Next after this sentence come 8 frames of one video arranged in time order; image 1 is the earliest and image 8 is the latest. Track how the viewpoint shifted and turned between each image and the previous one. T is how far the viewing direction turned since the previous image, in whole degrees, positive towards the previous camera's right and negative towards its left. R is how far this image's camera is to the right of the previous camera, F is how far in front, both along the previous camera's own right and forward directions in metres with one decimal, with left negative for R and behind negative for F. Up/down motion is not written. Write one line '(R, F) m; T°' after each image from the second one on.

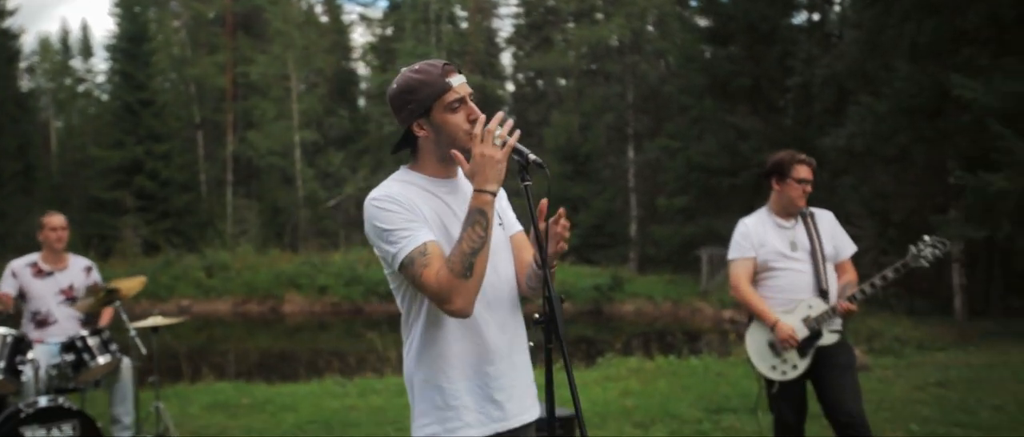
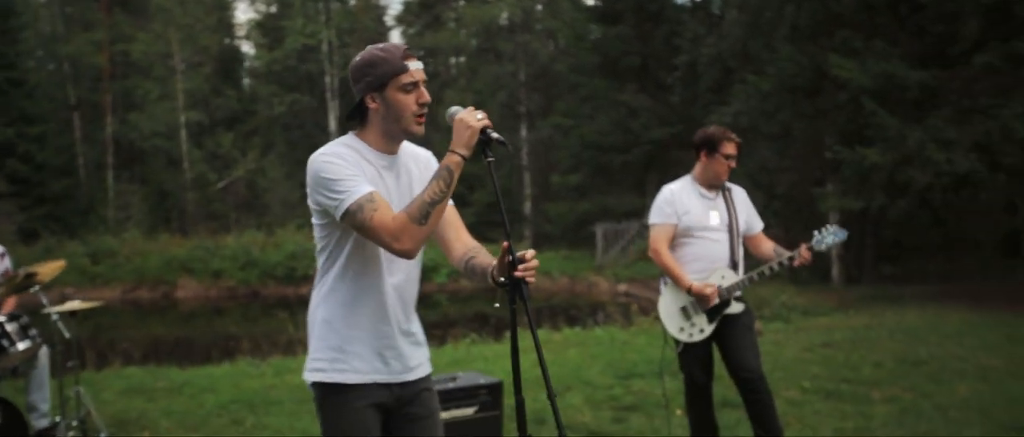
(-0.2, -0.2) m; +7°
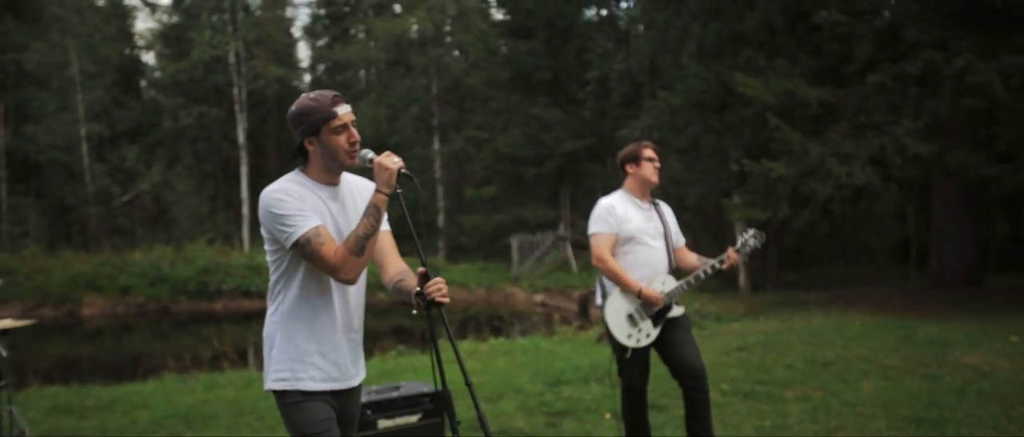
(-0.2, -0.3) m; +6°
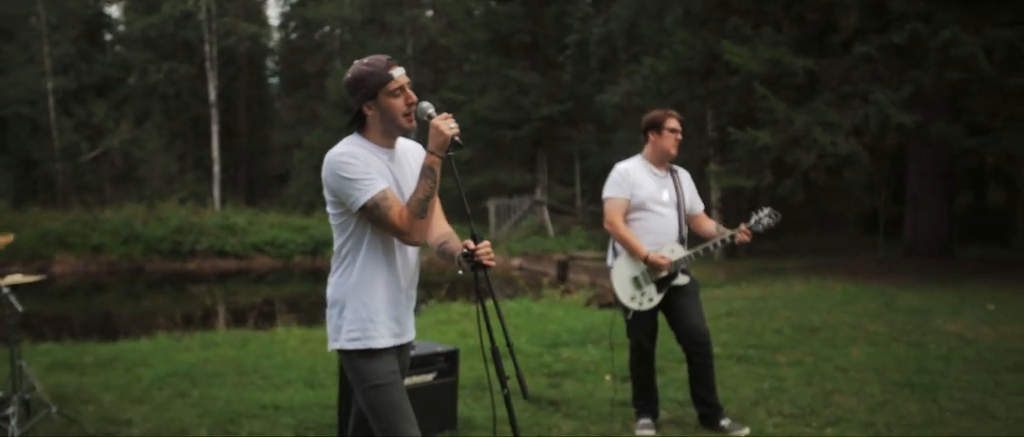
(-0.3, -0.1) m; +2°
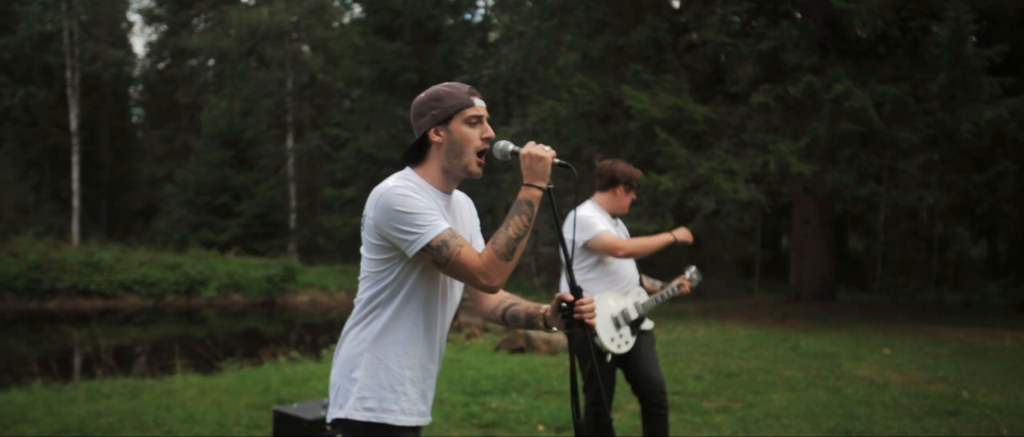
(-0.5, +0.3) m; +8°
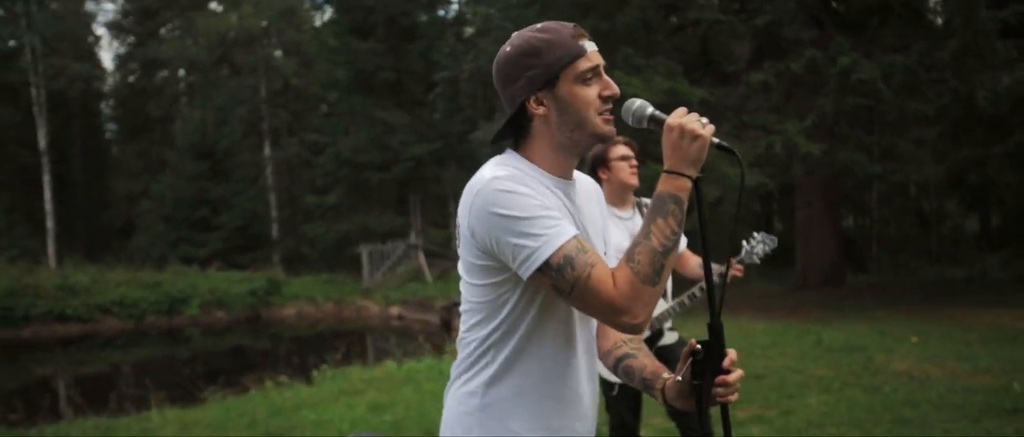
(-0.1, +0.8) m; +1°
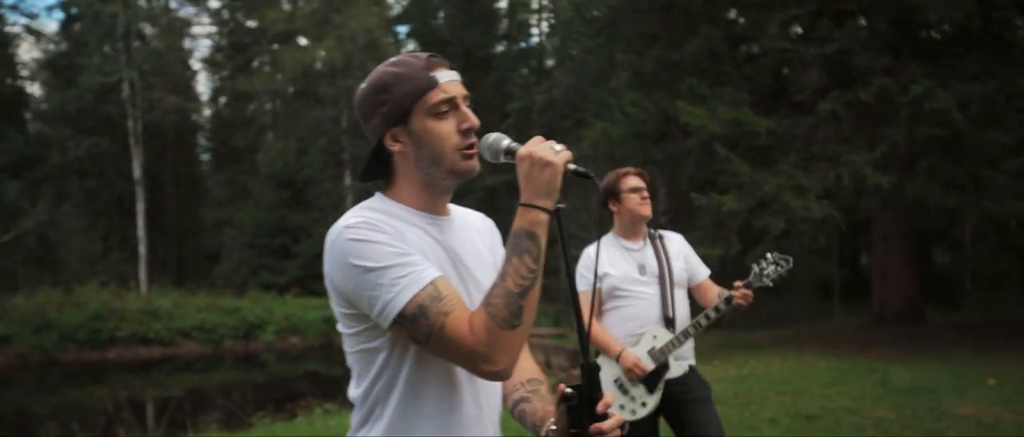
(+0.4, +0.1) m; -5°
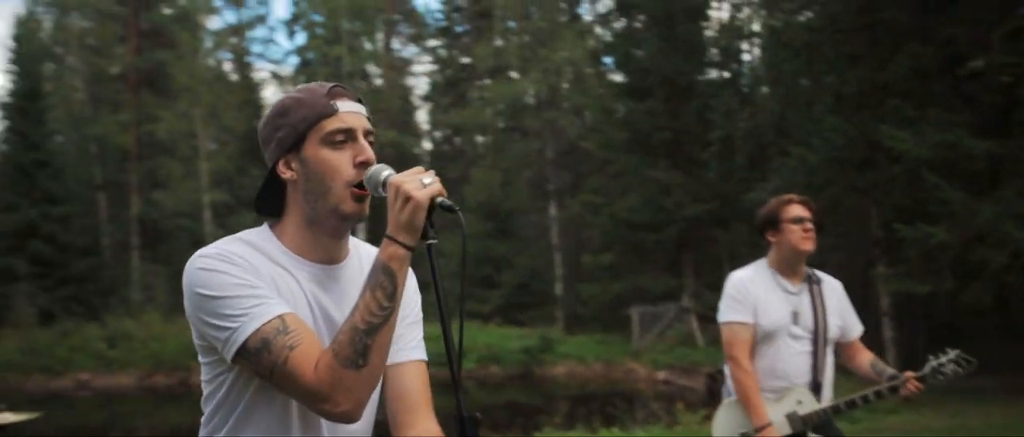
(+0.4, +0.2) m; -13°
